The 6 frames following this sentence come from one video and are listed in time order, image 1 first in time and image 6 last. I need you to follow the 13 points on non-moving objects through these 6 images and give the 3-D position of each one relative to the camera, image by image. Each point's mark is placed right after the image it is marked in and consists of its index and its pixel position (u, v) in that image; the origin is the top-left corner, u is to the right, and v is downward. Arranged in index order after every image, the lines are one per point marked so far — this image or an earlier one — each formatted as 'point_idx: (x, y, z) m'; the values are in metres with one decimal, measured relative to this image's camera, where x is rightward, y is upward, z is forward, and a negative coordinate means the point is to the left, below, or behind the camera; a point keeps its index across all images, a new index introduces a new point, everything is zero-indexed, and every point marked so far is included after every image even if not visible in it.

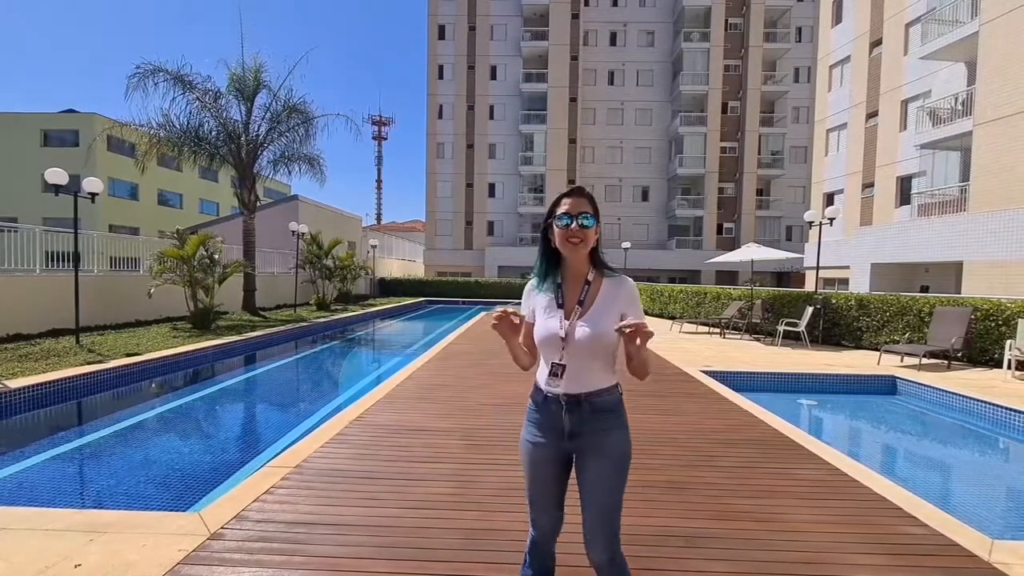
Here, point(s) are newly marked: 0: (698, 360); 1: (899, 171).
0: (+3.1, -1.2, +9.0) m
1: (+12.7, +3.9, +17.4) m
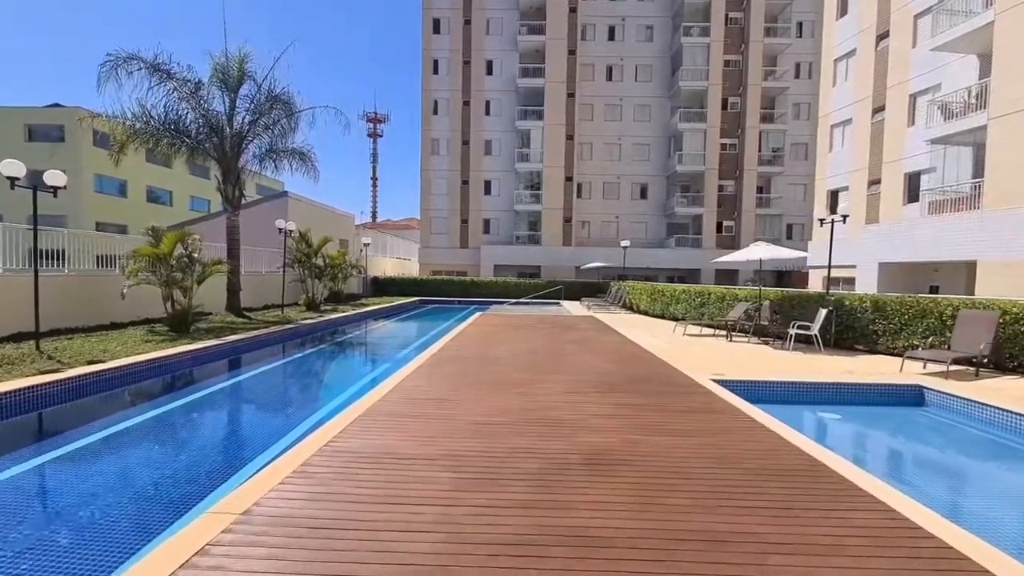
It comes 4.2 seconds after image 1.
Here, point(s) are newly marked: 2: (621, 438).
0: (+3.1, -1.2, +8.5) m
1: (+12.6, +3.9, +16.9) m
2: (+0.9, -1.3, +4.6) m
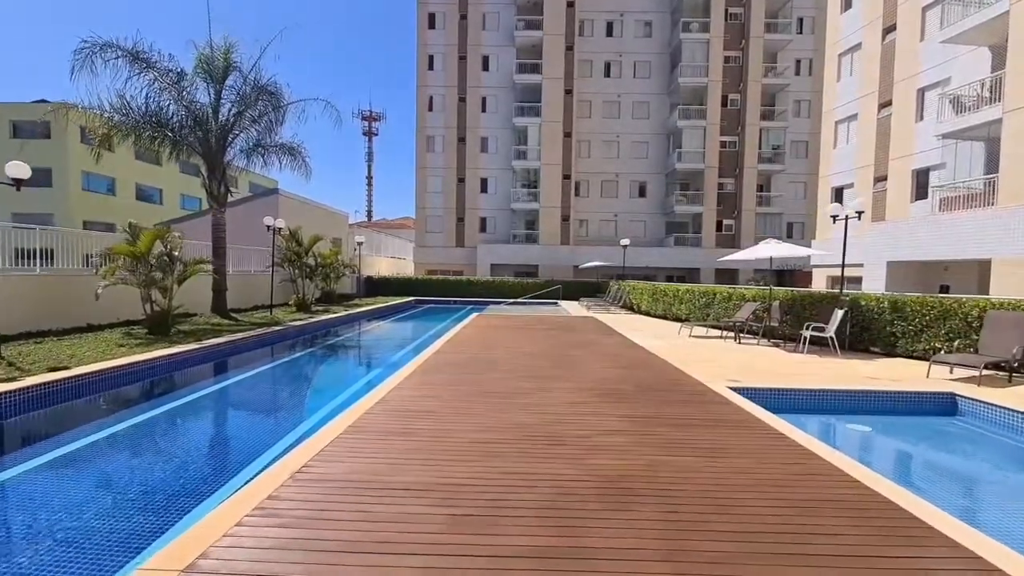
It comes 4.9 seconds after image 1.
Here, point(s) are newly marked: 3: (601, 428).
0: (+3.1, -1.2, +8.0) m
1: (+12.5, +3.9, +16.4) m
2: (+1.0, -1.3, +4.1) m
3: (+0.8, -1.3, +4.7) m
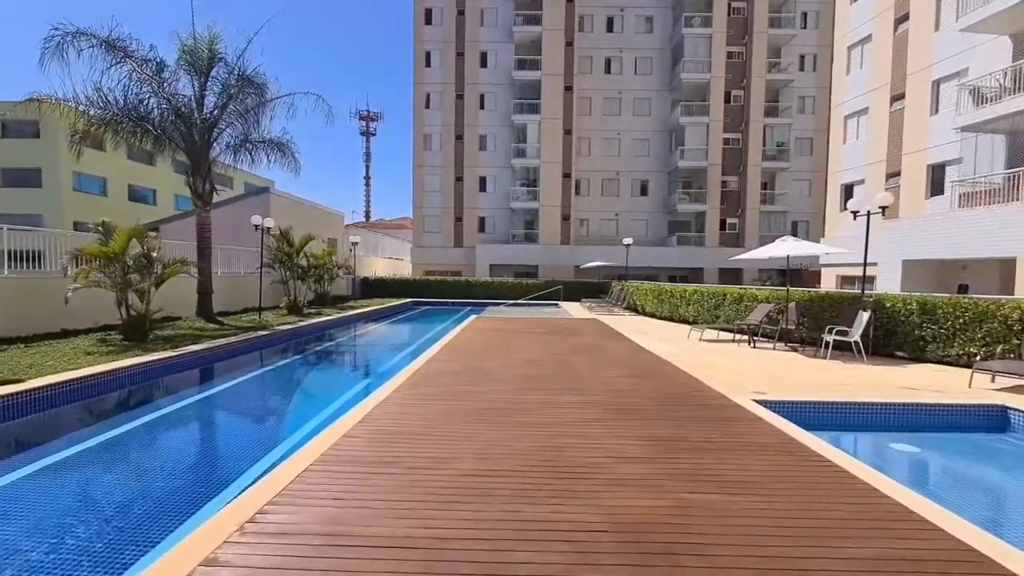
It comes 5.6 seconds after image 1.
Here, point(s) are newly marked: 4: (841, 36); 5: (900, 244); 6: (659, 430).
0: (+3.1, -1.2, +7.3) m
1: (+12.5, +3.9, +15.8) m
2: (+1.0, -1.3, +3.4) m
3: (+0.8, -1.3, +4.1) m
4: (+12.3, +9.4, +19.7) m
5: (+11.5, +1.3, +15.7) m
6: (+1.3, -1.3, +4.7) m
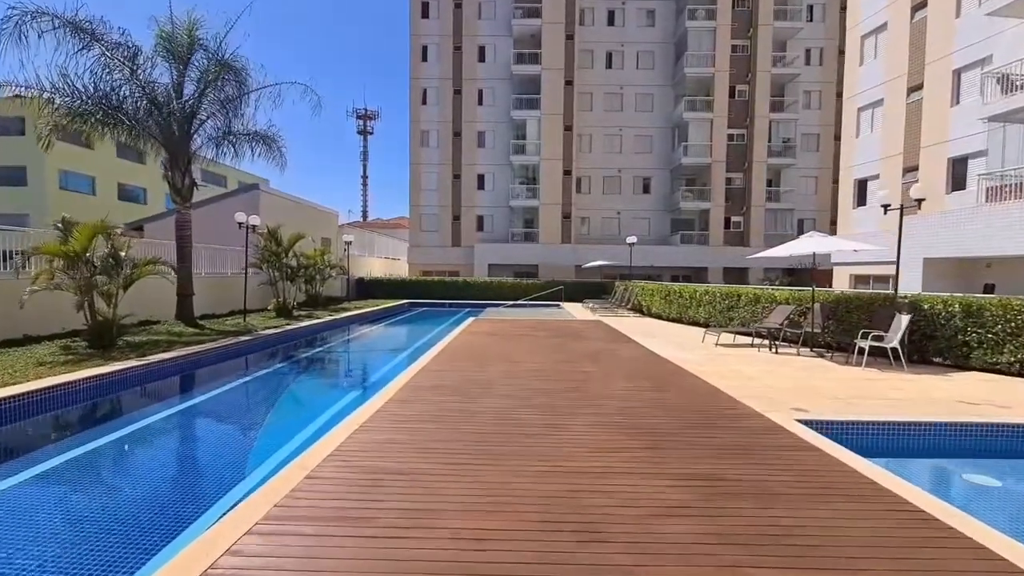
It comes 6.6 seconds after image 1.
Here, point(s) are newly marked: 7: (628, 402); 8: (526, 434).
0: (+3.1, -1.2, +6.5) m
1: (+12.5, +3.9, +15.0) m
2: (+1.0, -1.4, +2.6) m
3: (+0.9, -1.3, +3.3) m
4: (+12.3, +9.4, +19.0) m
5: (+11.5, +1.3, +14.9) m
6: (+1.3, -1.3, +3.9) m
7: (+1.3, -1.2, +5.8) m
8: (+0.1, -1.3, +4.5) m
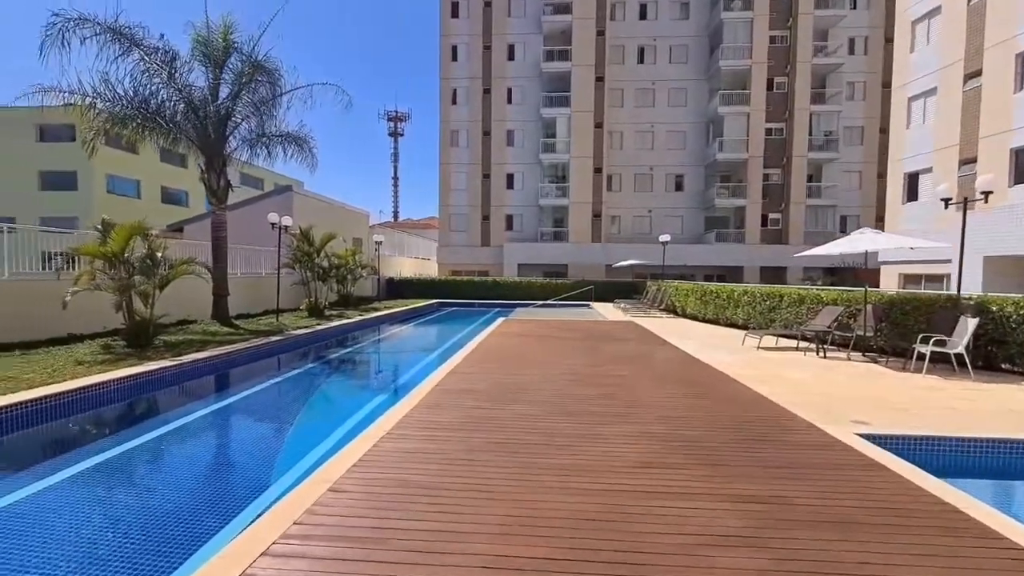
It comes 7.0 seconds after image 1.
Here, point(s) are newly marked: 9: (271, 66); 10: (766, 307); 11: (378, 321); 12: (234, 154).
0: (+3.5, -1.3, +6.1) m
1: (+13.3, +3.9, +14.1) m
2: (+1.2, -1.4, +2.3) m
3: (+1.1, -1.3, +3.0) m
4: (+13.3, +9.4, +18.0) m
5: (+12.3, +1.3, +14.0) m
6: (+1.6, -1.3, +3.6) m
7: (+1.6, -1.3, +5.5) m
8: (+0.4, -1.3, +4.3) m
9: (-5.5, +5.1, +12.3) m
10: (+5.8, -0.4, +12.0) m
11: (-4.4, -1.1, +17.5) m
12: (-6.7, +3.2, +12.6) m
